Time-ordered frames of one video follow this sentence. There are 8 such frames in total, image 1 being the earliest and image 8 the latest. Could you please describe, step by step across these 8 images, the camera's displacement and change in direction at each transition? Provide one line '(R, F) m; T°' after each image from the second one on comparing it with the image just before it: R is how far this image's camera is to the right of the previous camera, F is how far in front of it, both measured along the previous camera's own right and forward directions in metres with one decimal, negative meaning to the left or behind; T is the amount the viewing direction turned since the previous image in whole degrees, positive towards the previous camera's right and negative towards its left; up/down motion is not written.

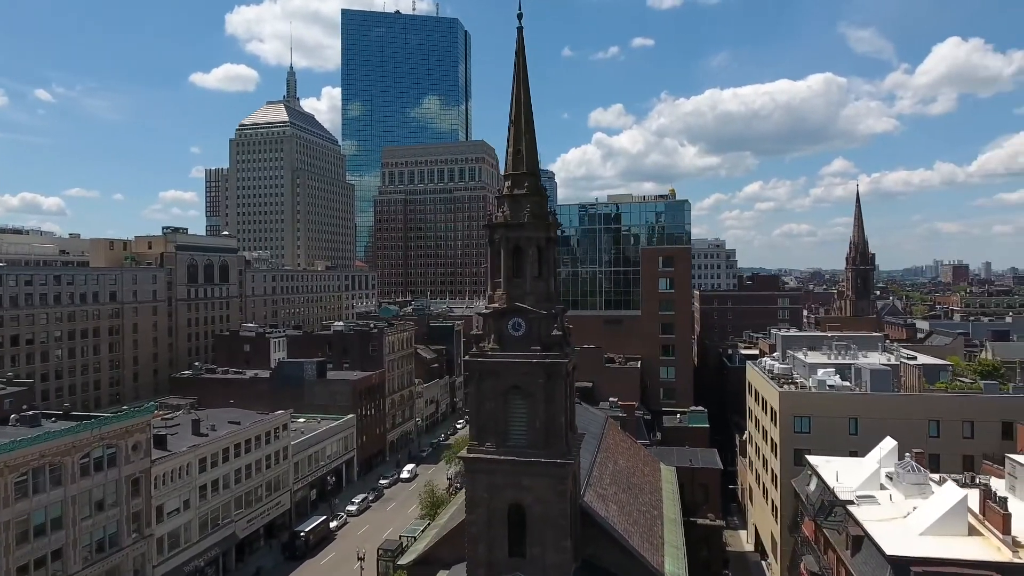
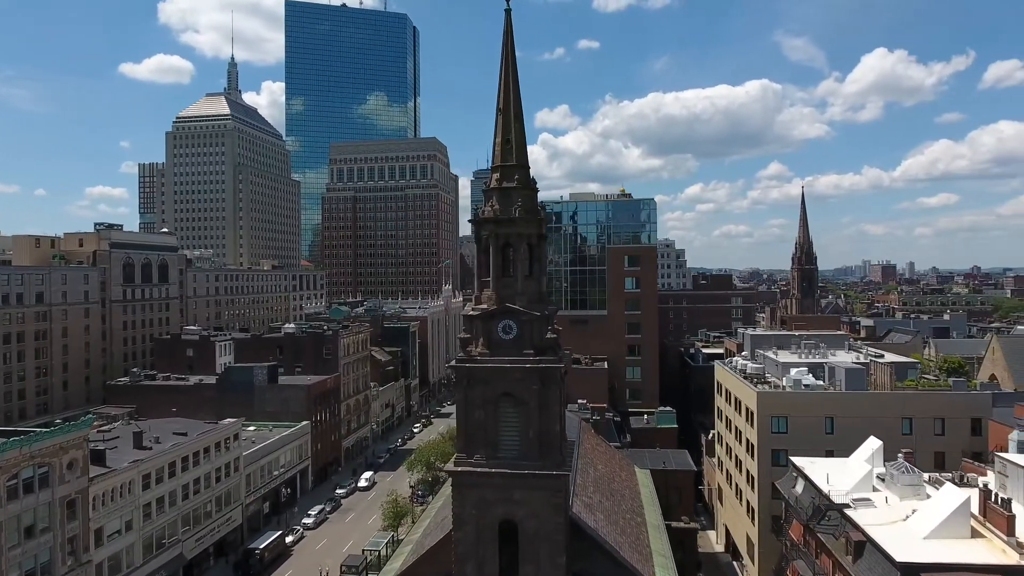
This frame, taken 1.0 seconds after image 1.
(-1.9, +2.2) m; +5°
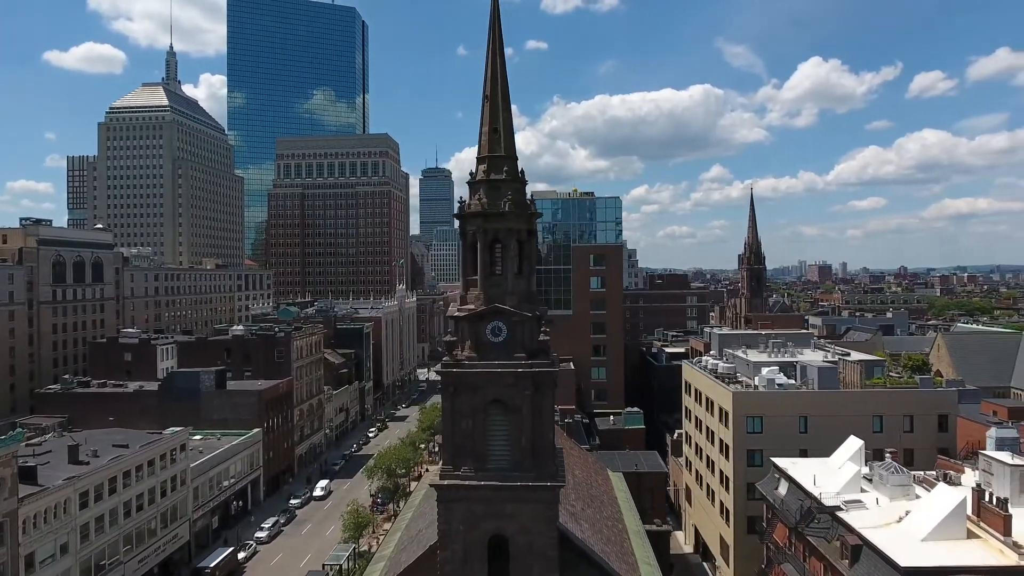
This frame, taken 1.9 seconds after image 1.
(-1.7, +1.9) m; +5°
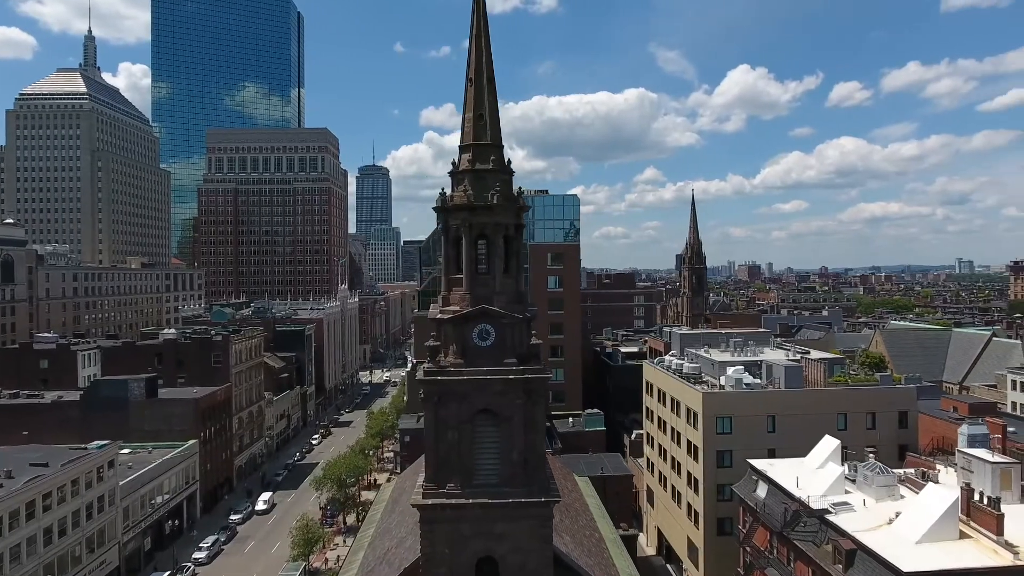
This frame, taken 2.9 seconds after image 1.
(-1.9, +2.2) m; +6°
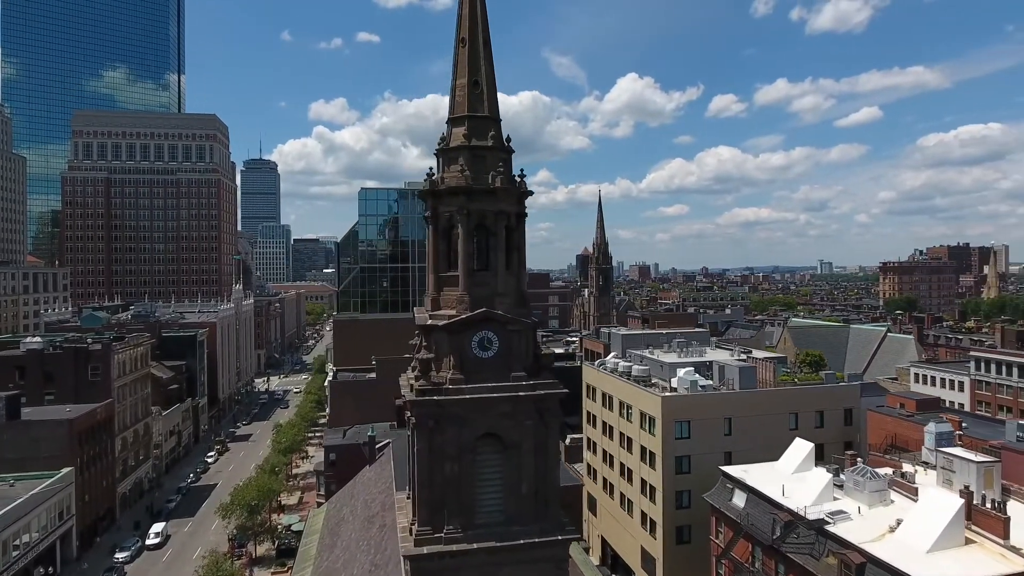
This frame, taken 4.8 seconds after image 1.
(-3.5, +4.1) m; +9°
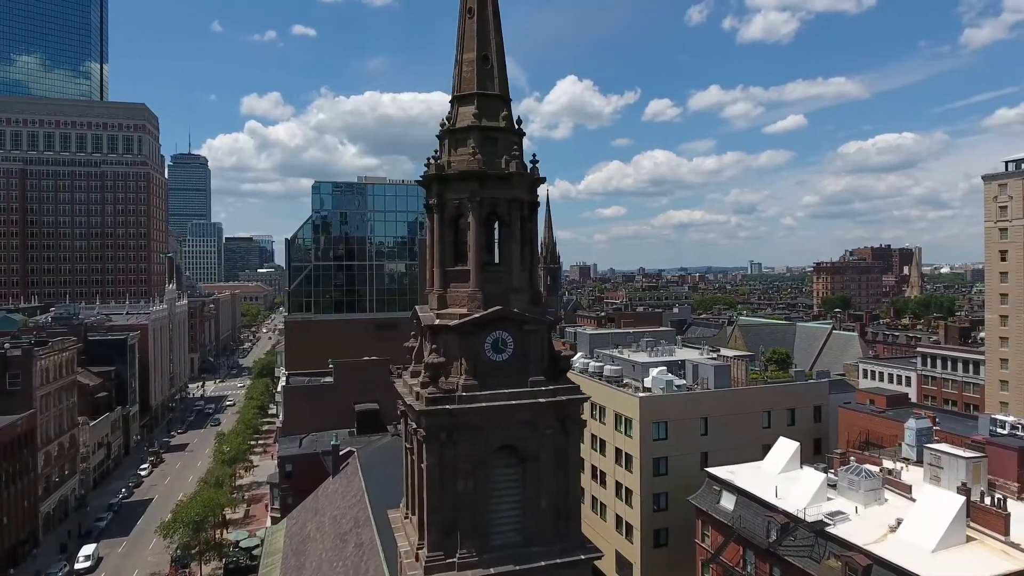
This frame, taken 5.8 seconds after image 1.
(-2.2, +2.0) m; +5°
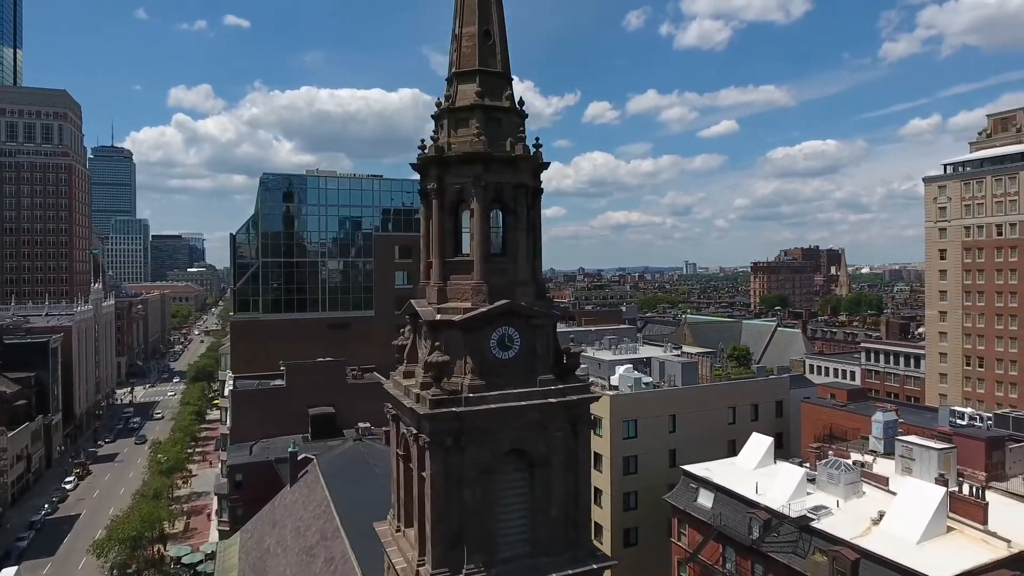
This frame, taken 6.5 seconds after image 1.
(-1.7, +1.4) m; +5°
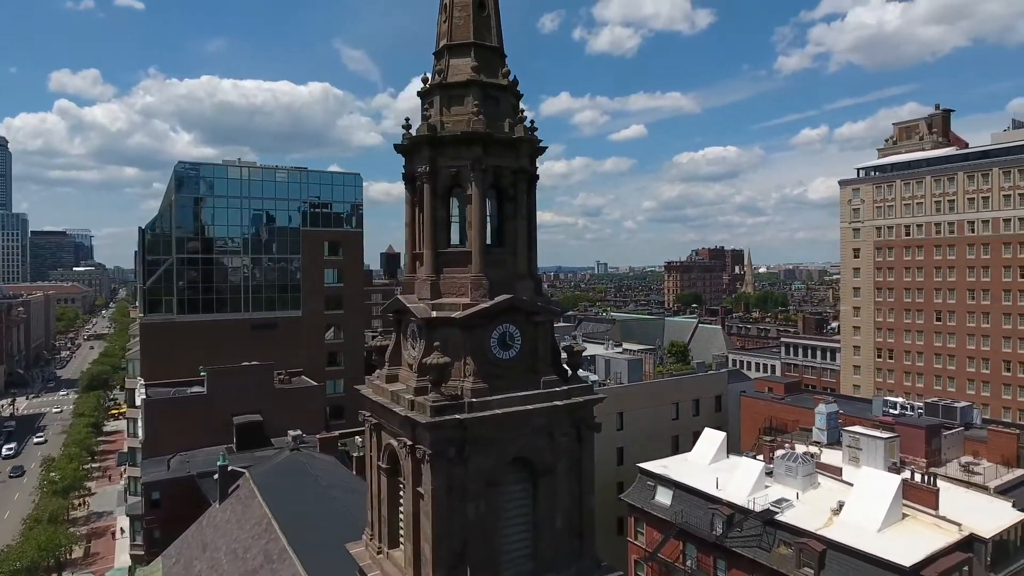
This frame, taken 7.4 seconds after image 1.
(-2.1, +1.5) m; +8°
